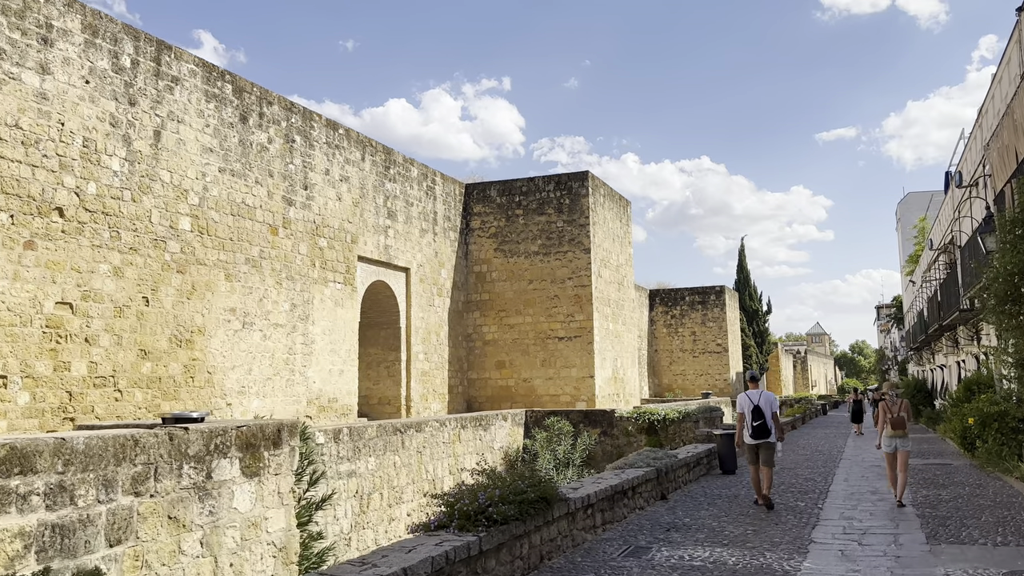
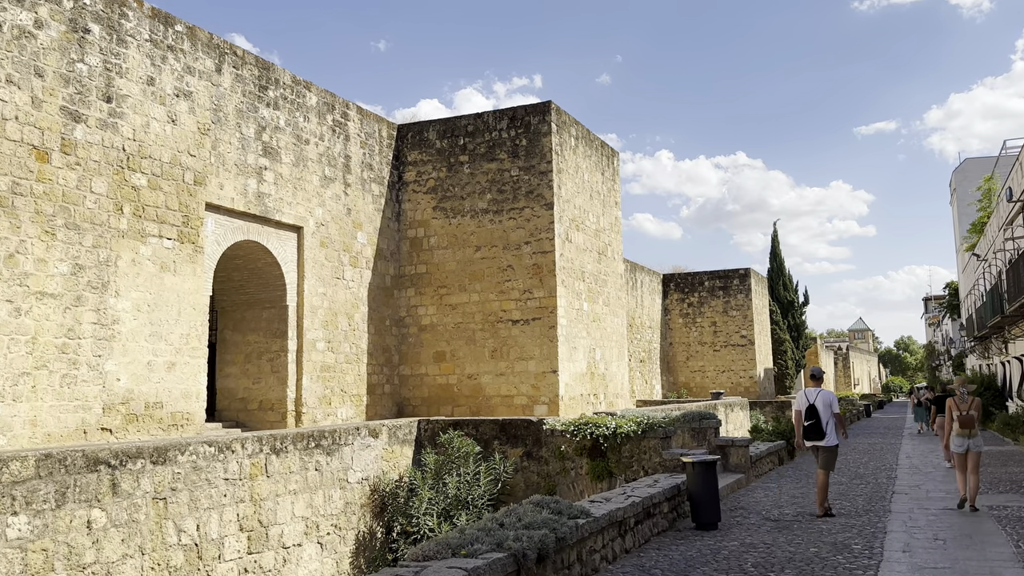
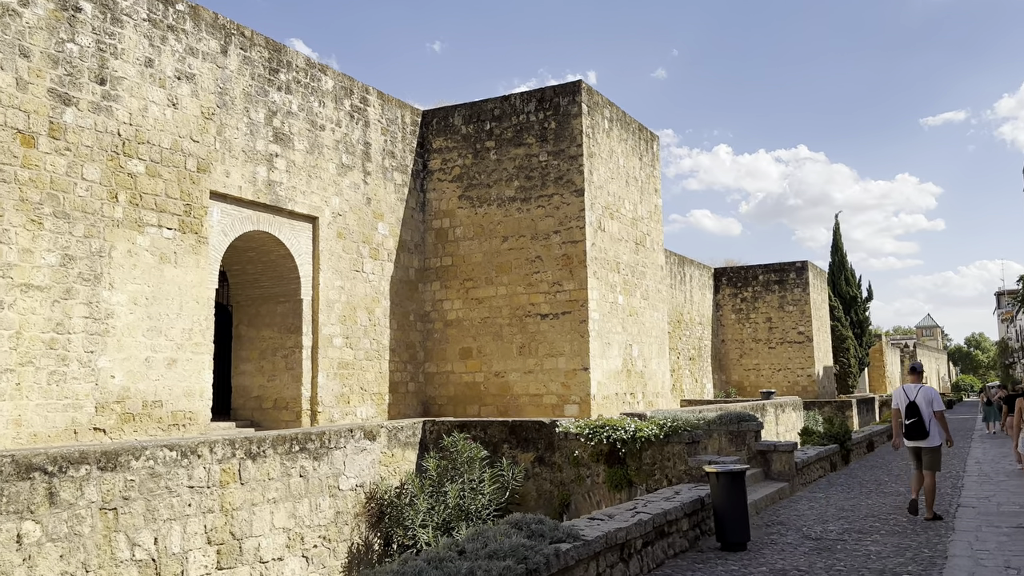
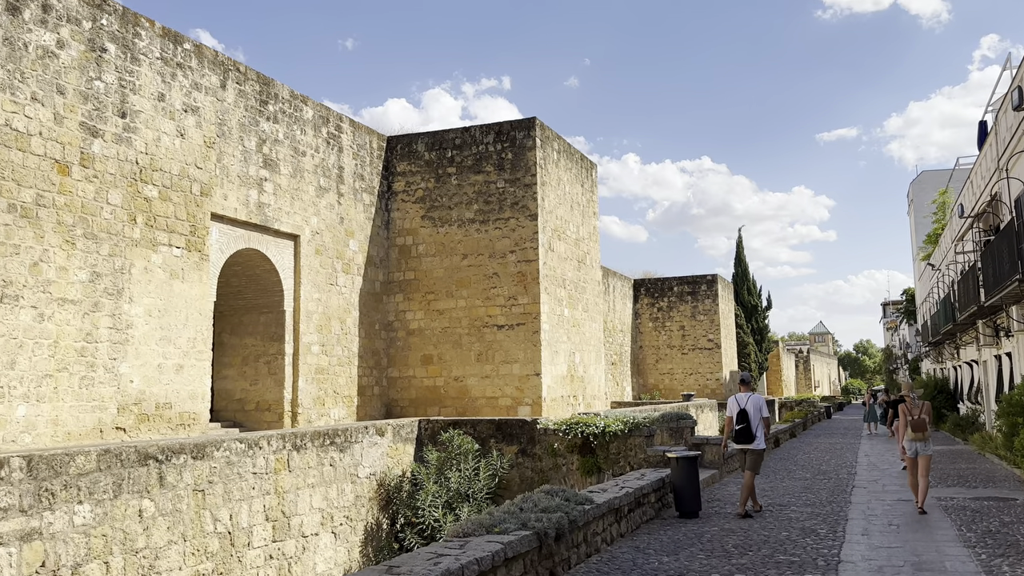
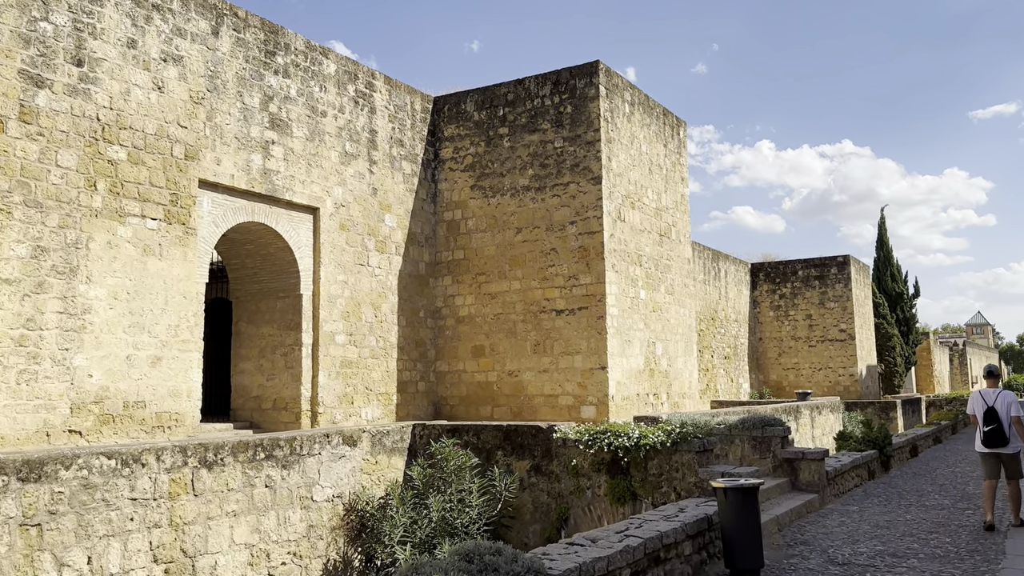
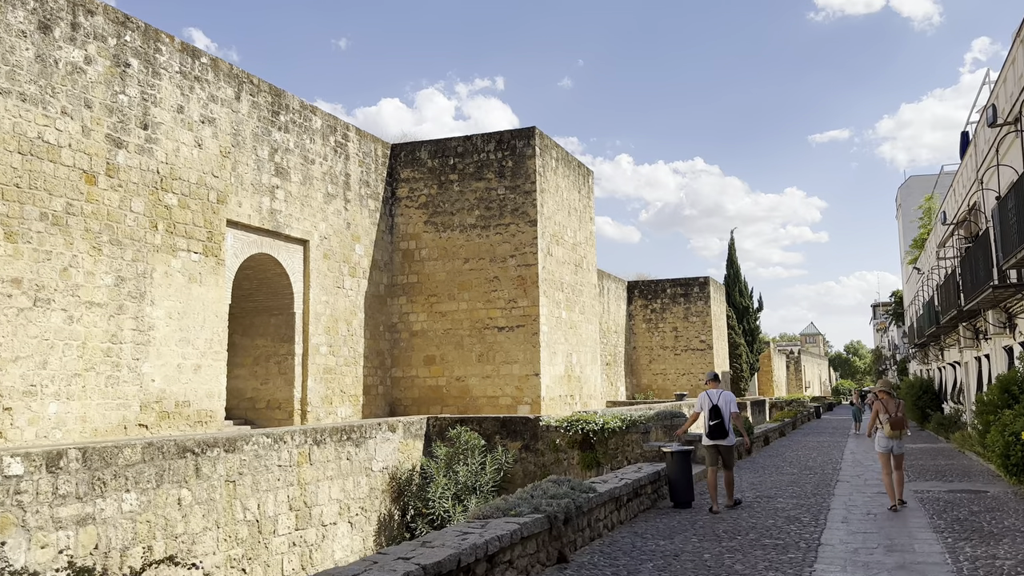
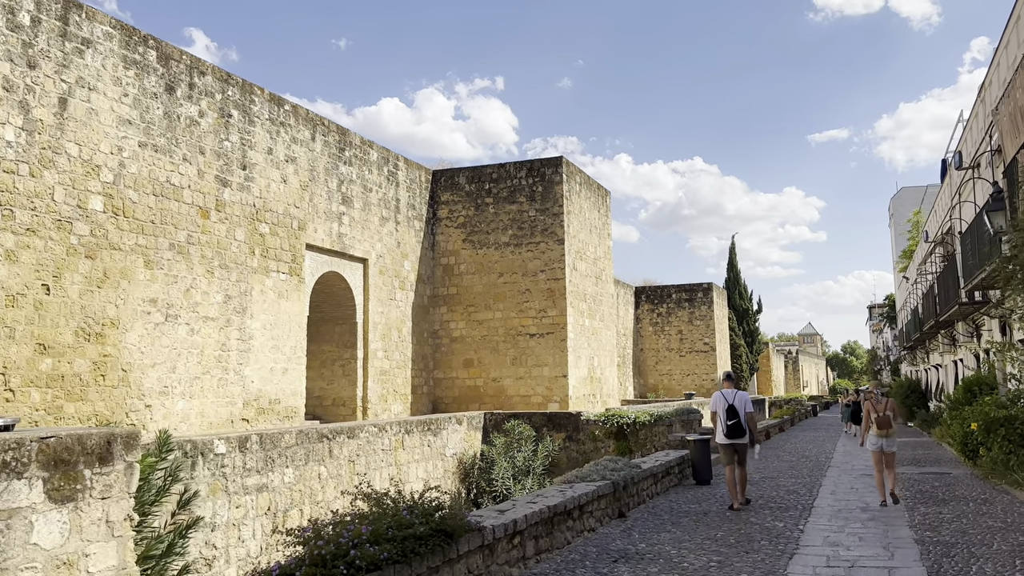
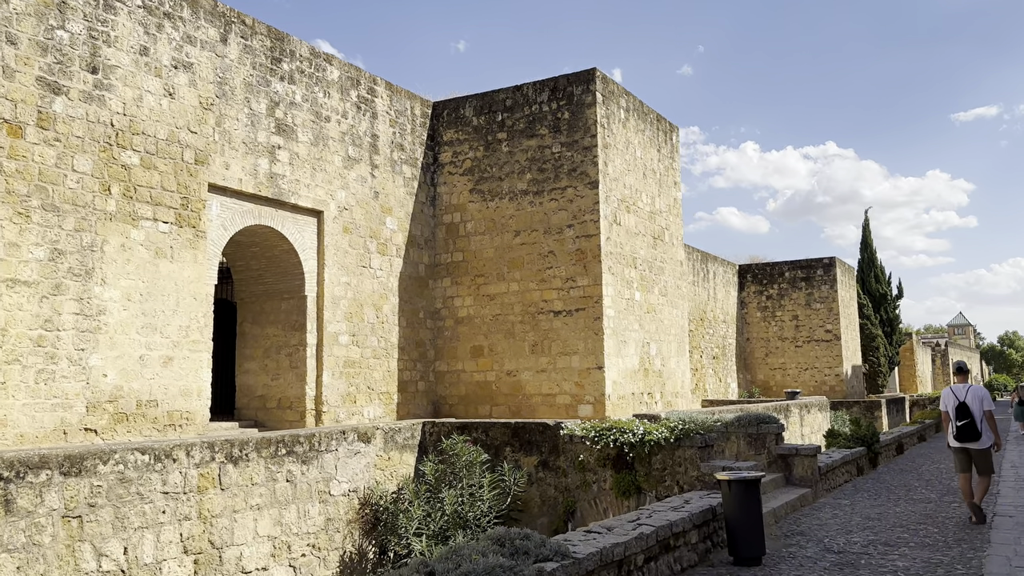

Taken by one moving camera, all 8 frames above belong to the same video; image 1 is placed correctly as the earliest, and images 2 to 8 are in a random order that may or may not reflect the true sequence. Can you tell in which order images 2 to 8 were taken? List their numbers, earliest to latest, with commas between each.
7, 6, 4, 2, 3, 8, 5
